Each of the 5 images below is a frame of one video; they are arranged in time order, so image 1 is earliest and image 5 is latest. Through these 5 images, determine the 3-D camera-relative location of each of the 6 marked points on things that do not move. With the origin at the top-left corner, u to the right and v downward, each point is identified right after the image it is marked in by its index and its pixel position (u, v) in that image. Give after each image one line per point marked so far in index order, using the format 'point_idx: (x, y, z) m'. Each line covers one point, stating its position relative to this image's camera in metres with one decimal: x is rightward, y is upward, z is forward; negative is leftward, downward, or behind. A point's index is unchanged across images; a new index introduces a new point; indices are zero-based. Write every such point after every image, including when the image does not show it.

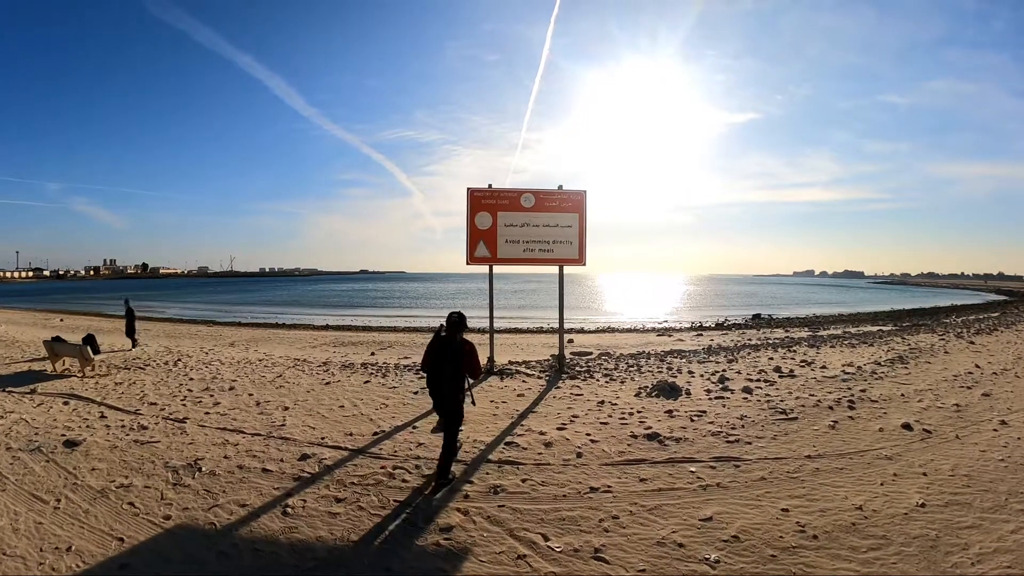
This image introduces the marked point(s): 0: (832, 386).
0: (+6.2, -1.9, +10.1) m
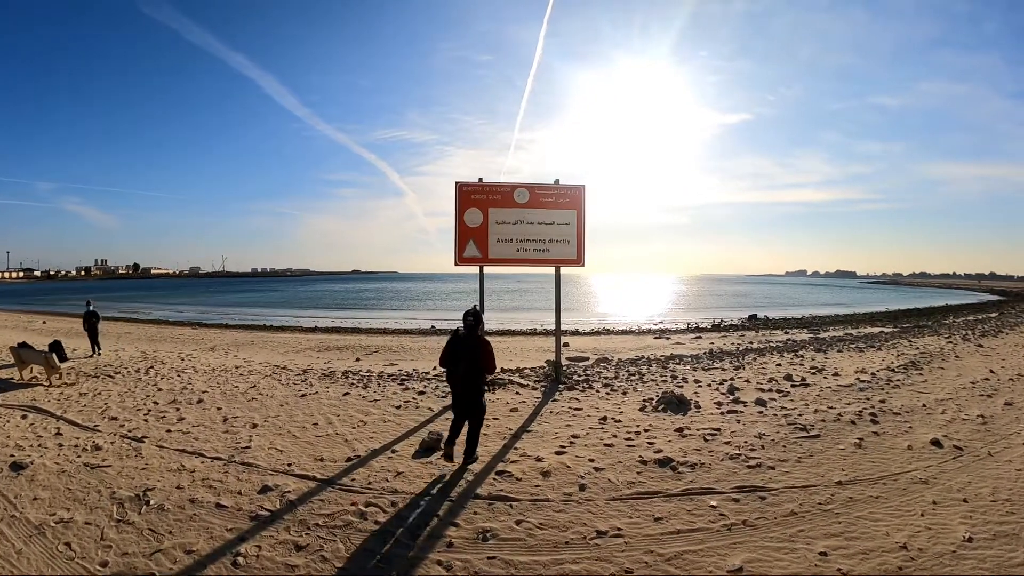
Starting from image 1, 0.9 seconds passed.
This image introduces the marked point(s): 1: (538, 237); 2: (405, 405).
0: (+6.0, -2.0, +9.4) m
1: (+0.5, +0.9, +9.2) m
2: (-1.6, -1.8, +8.1) m
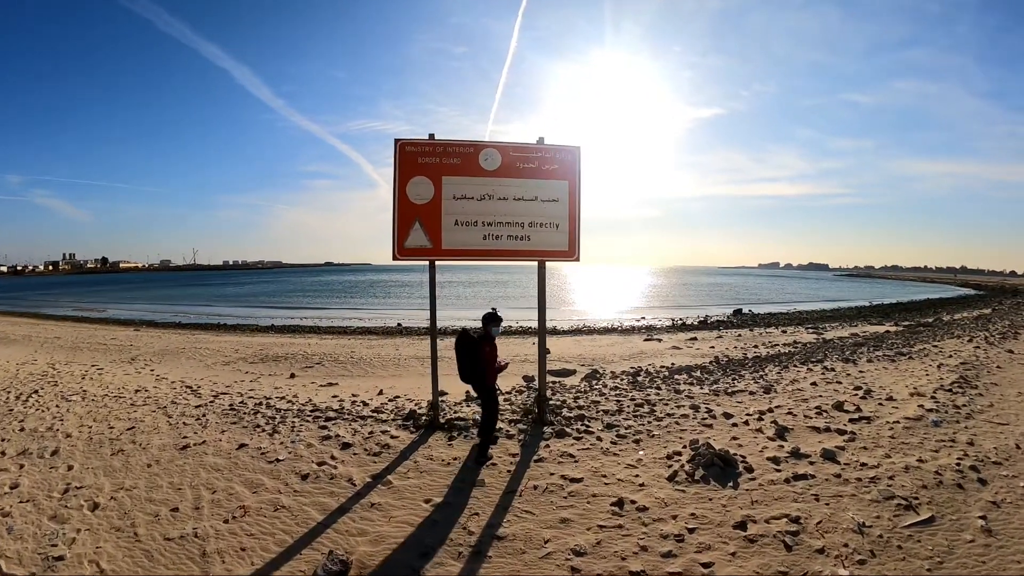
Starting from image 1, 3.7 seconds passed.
0: (+5.6, -2.0, +7.1) m
1: (0.0, +0.9, +6.6) m
2: (-2.0, -1.9, +5.4) m
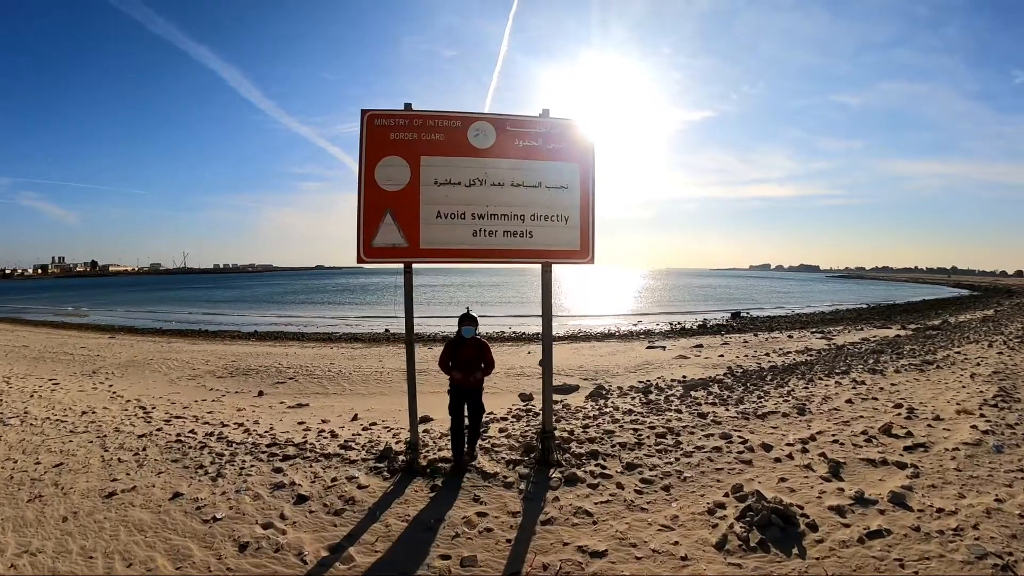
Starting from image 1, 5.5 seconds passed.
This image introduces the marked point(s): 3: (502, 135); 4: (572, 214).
0: (+5.6, -2.1, +6.0) m
1: (0.0, +0.8, +5.4) m
2: (-2.0, -2.0, +4.2) m
3: (-0.1, +1.5, +5.3) m
4: (+0.6, +0.7, +5.5) m
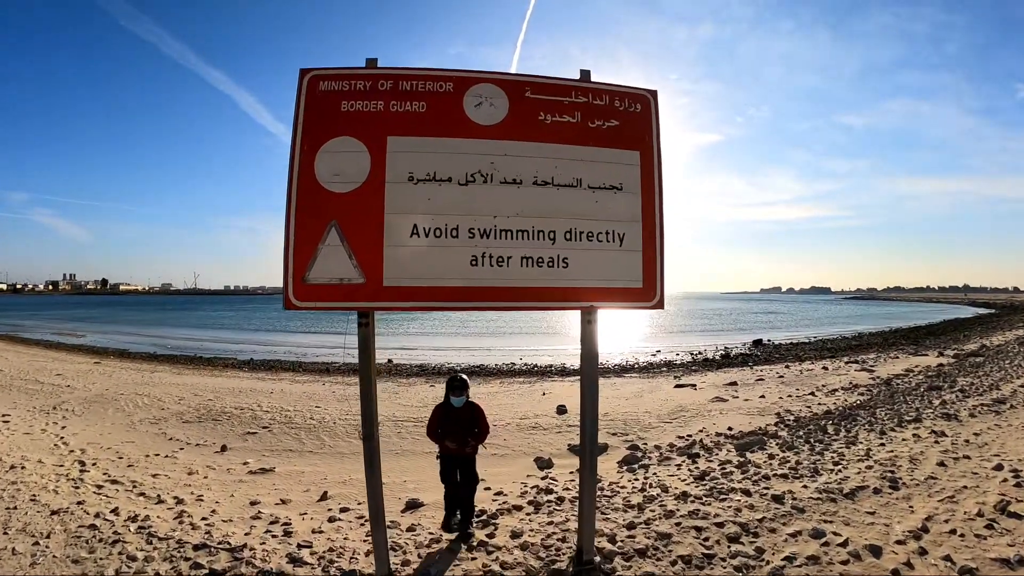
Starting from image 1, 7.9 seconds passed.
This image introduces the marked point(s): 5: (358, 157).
0: (+5.7, -2.5, +4.2) m
1: (+0.1, +0.4, +3.8) m
2: (-1.9, -2.3, +2.5) m
3: (0.0, +1.1, +3.8) m
4: (+0.7, +0.4, +3.9) m
5: (-0.9, +0.8, +3.6) m
